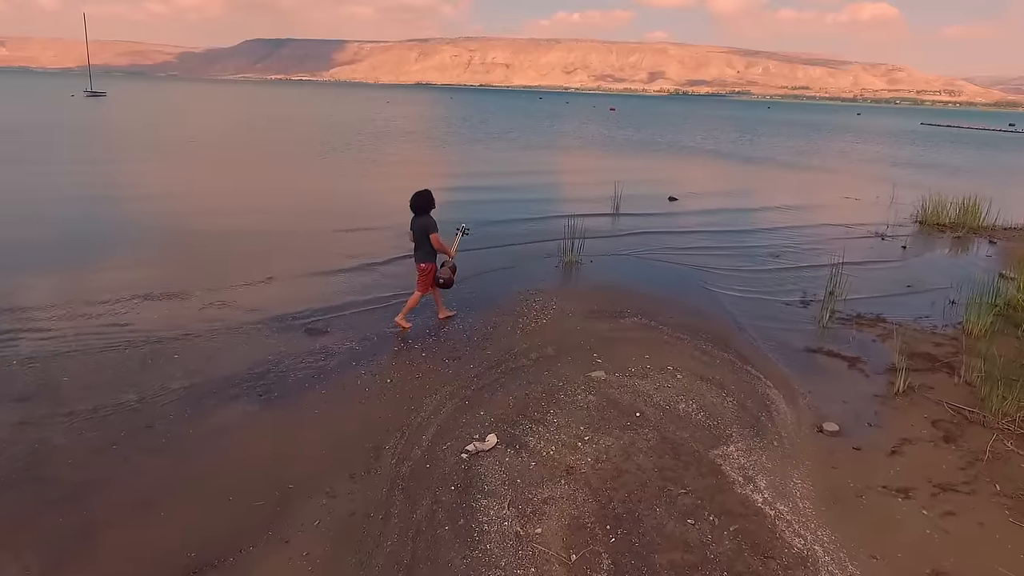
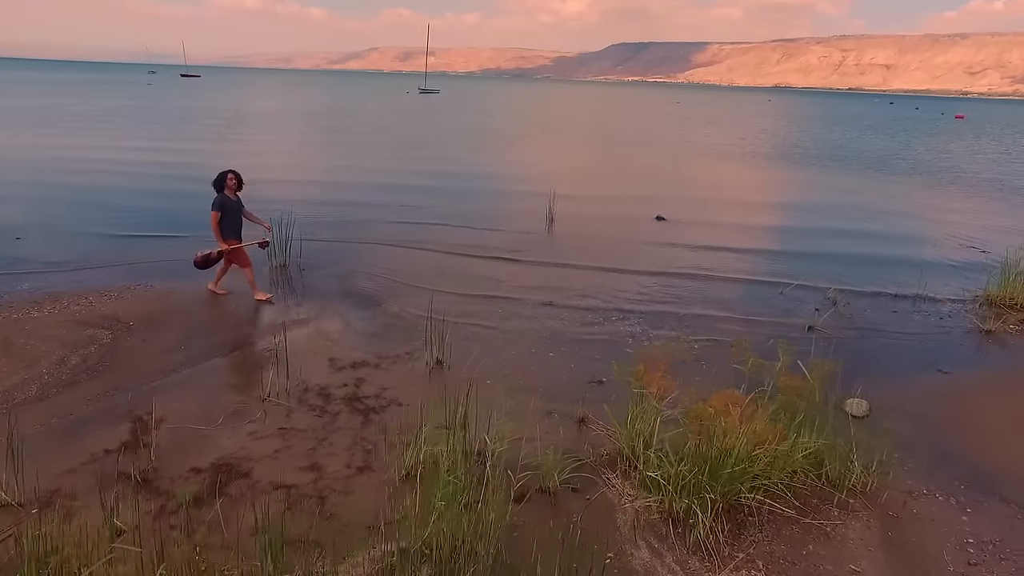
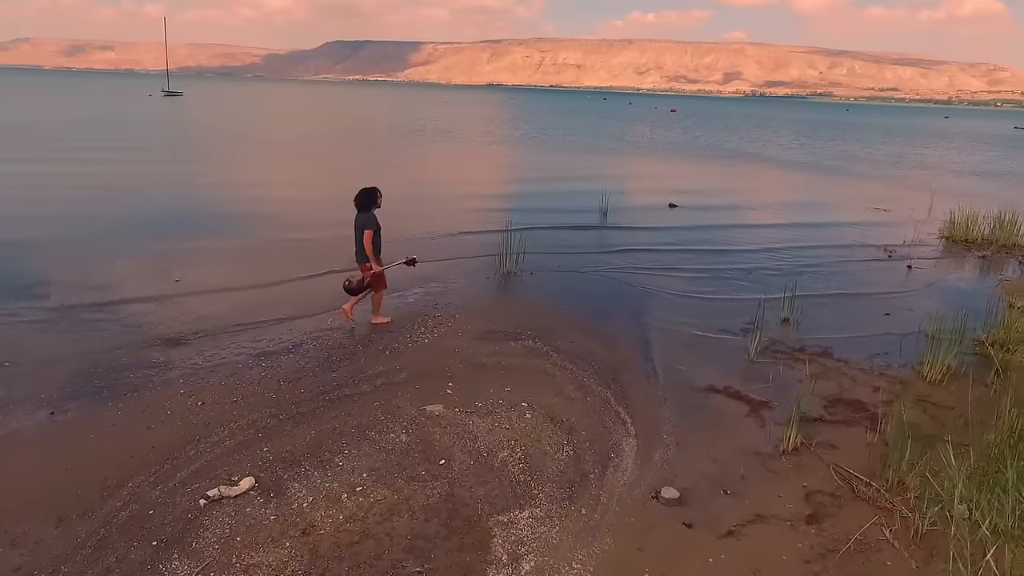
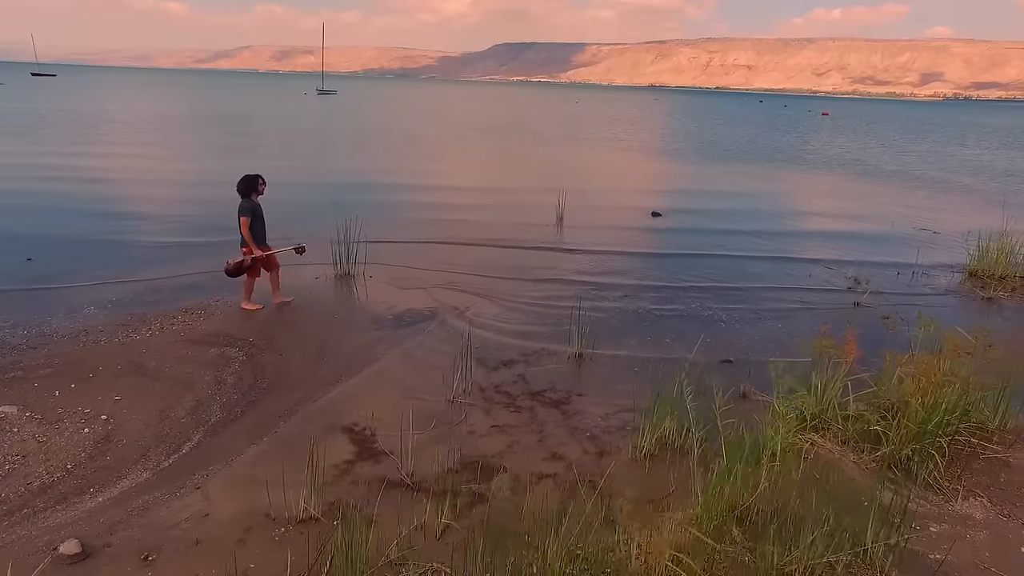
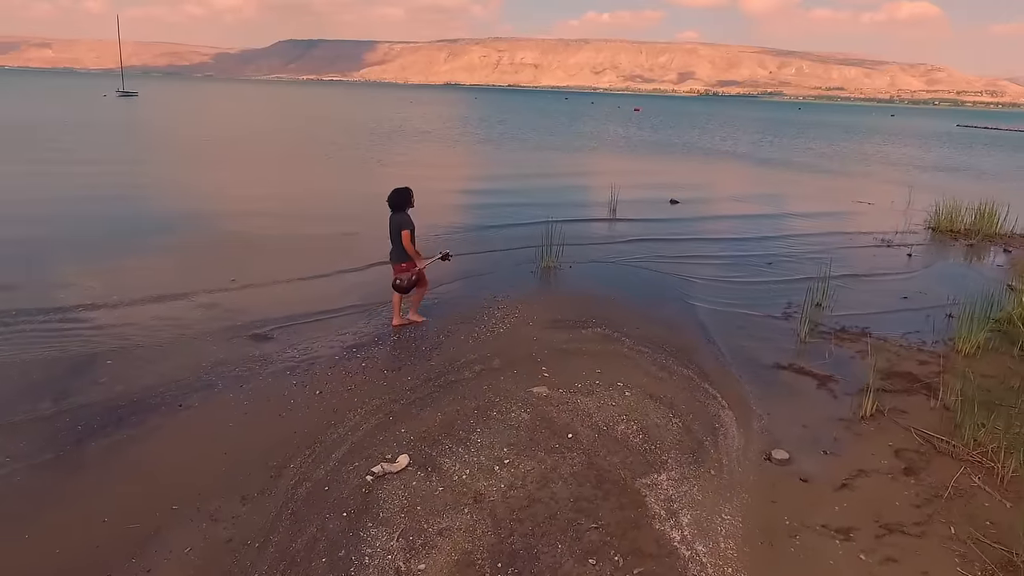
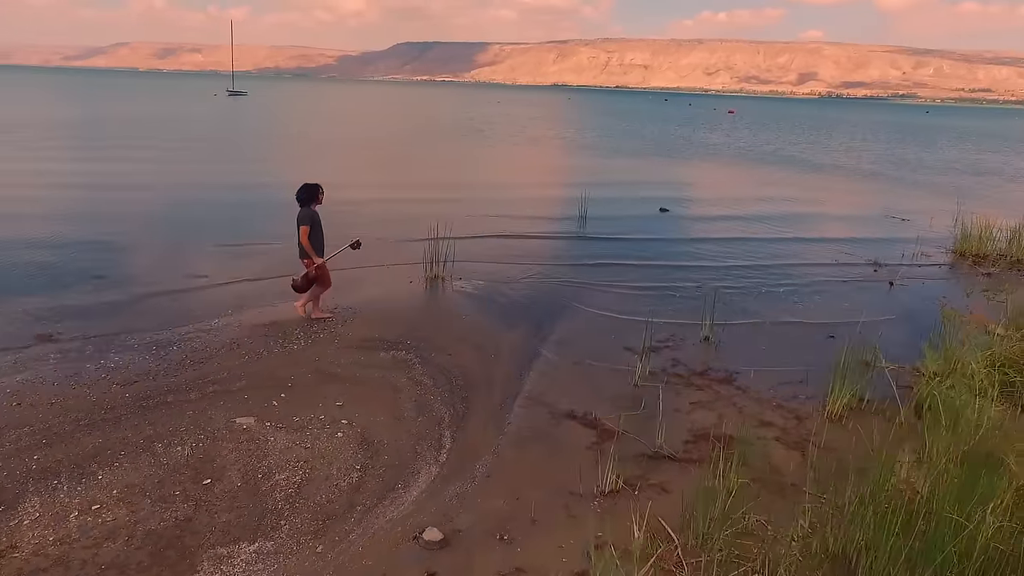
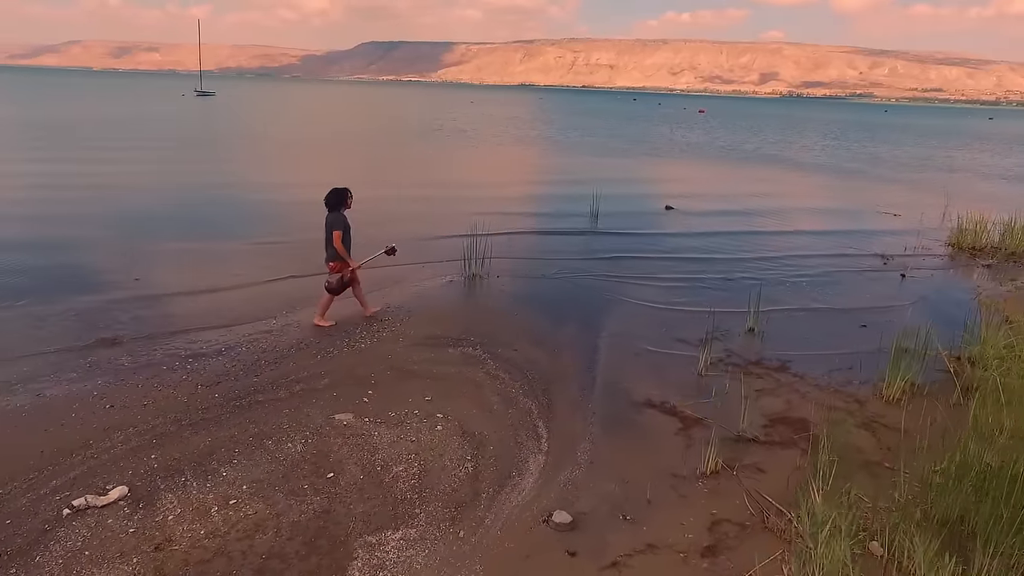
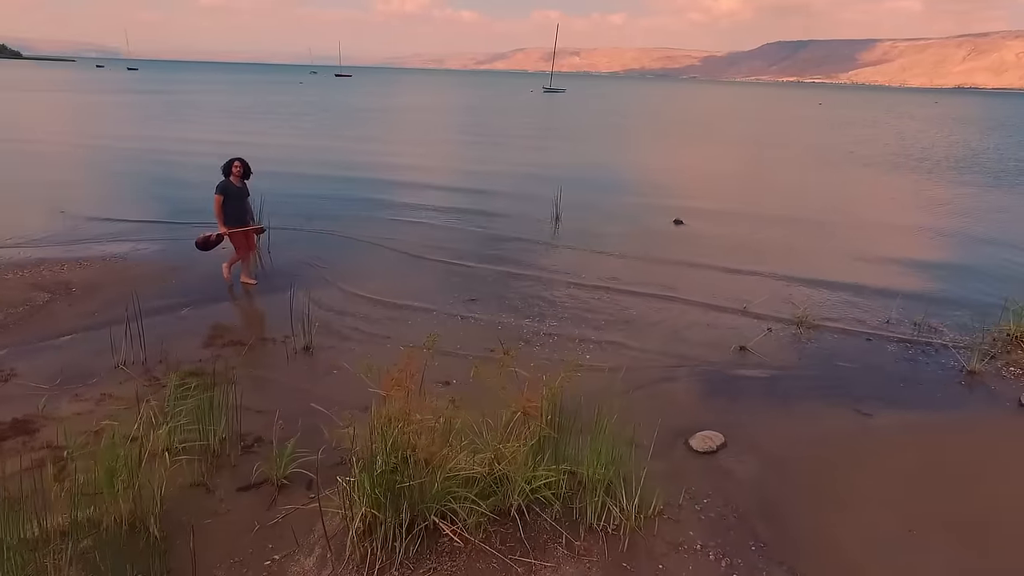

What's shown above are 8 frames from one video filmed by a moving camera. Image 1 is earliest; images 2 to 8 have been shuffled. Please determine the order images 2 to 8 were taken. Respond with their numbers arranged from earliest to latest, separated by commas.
5, 3, 7, 6, 4, 2, 8
